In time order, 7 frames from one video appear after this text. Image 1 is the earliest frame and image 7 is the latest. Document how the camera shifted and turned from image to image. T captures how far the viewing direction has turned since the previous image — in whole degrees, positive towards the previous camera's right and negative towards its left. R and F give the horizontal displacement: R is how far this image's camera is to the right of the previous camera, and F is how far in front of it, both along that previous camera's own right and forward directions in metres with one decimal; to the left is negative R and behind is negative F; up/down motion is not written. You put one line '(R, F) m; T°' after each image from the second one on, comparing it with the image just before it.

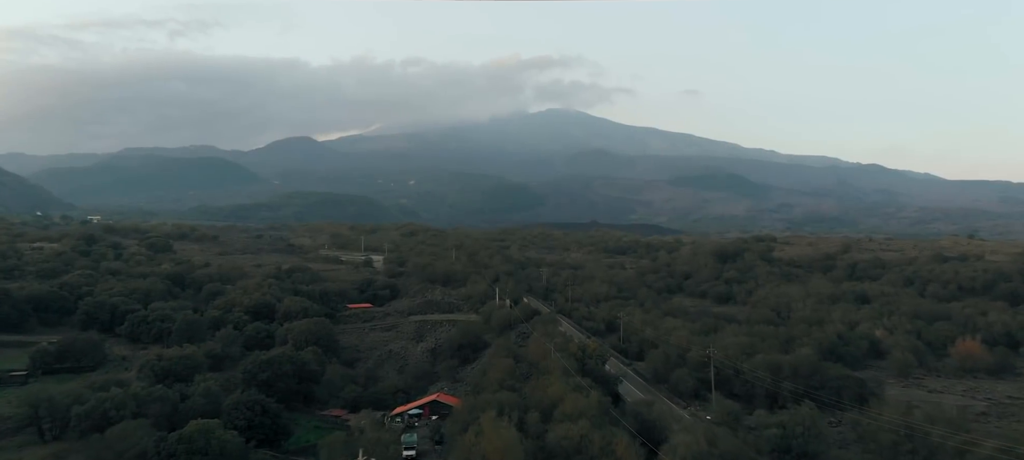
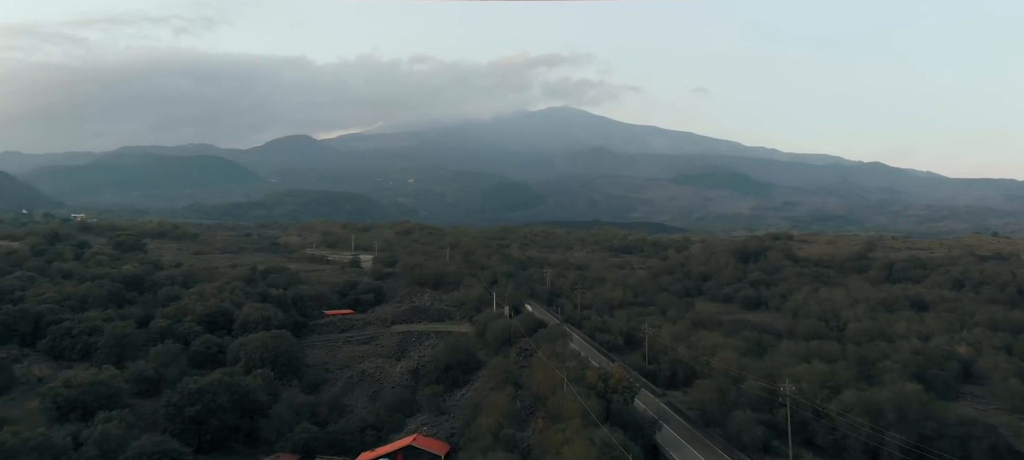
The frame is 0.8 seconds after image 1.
(0.0, +3.3) m; 0°
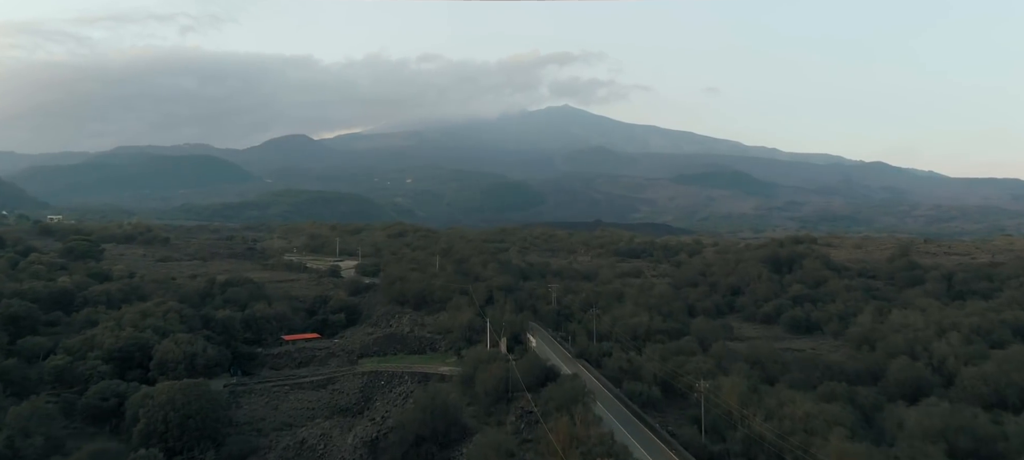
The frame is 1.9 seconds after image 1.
(0.0, +4.2) m; 0°
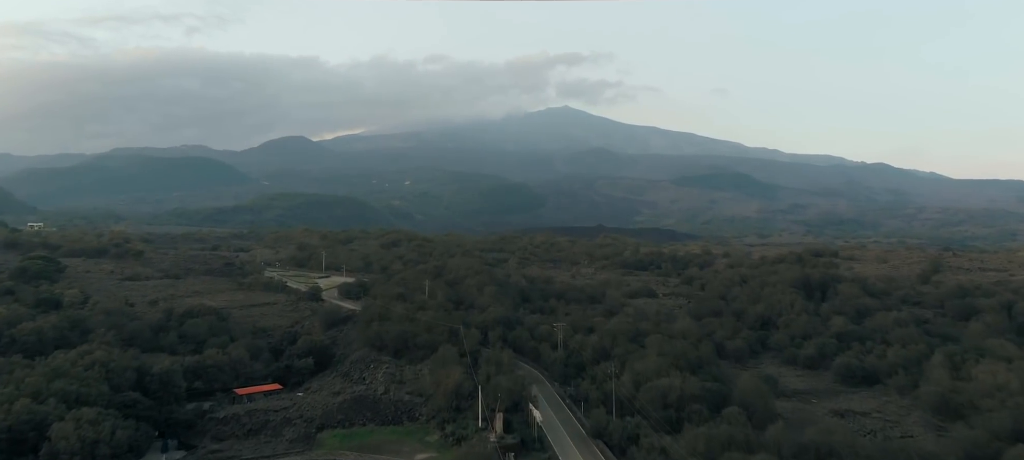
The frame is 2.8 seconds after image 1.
(0.0, +3.2) m; 0°
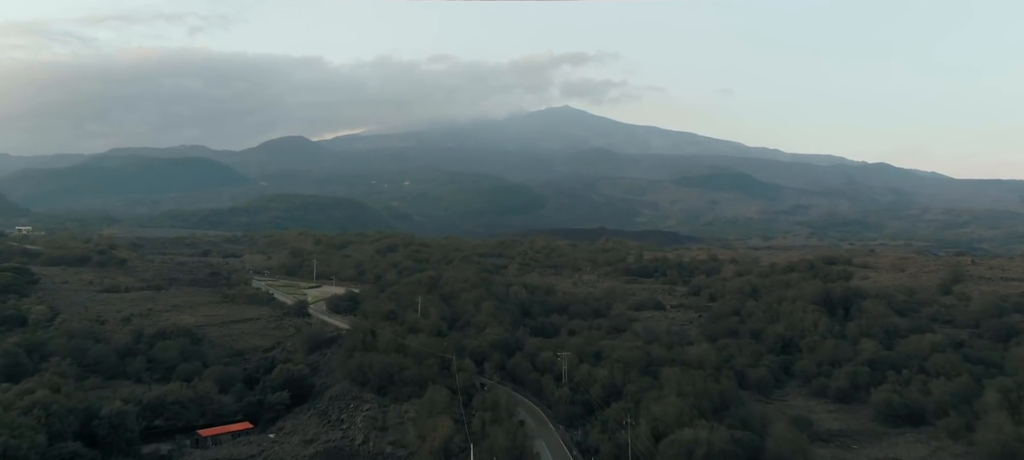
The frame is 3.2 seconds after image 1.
(0.0, +1.9) m; 0°
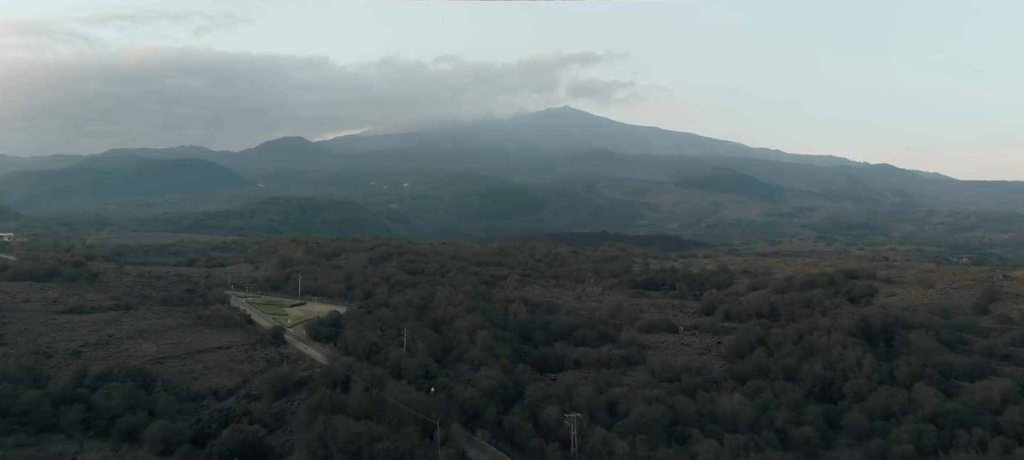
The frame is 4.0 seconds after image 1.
(0.0, +2.8) m; 0°
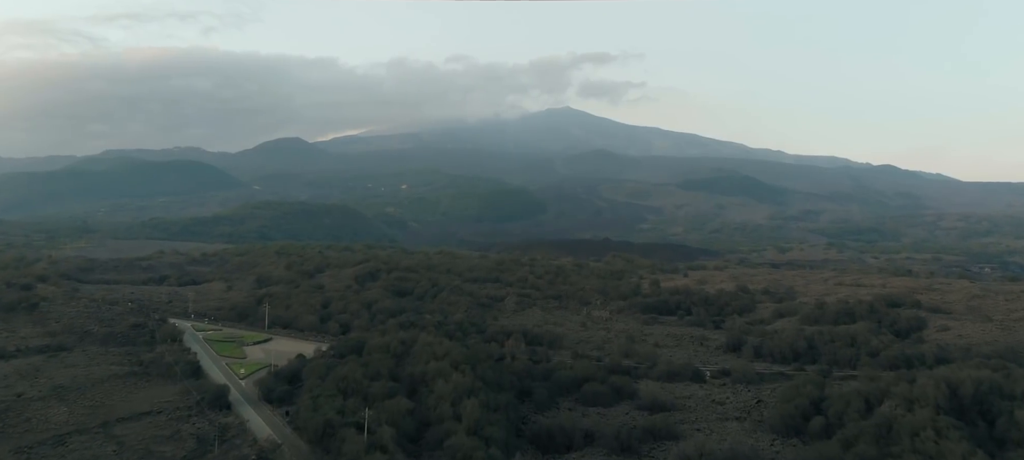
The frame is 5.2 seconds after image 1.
(+0.1, +4.8) m; 0°
